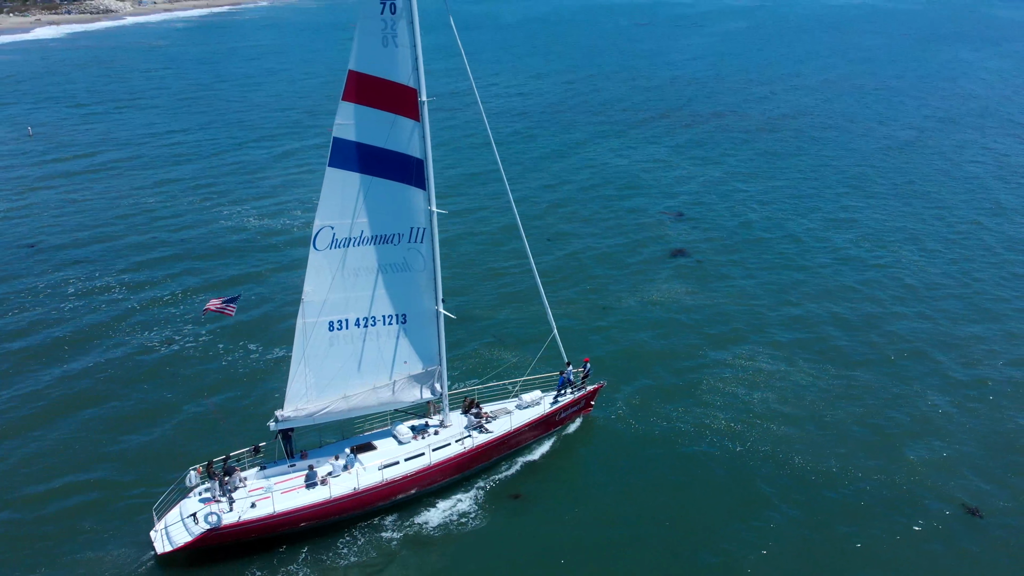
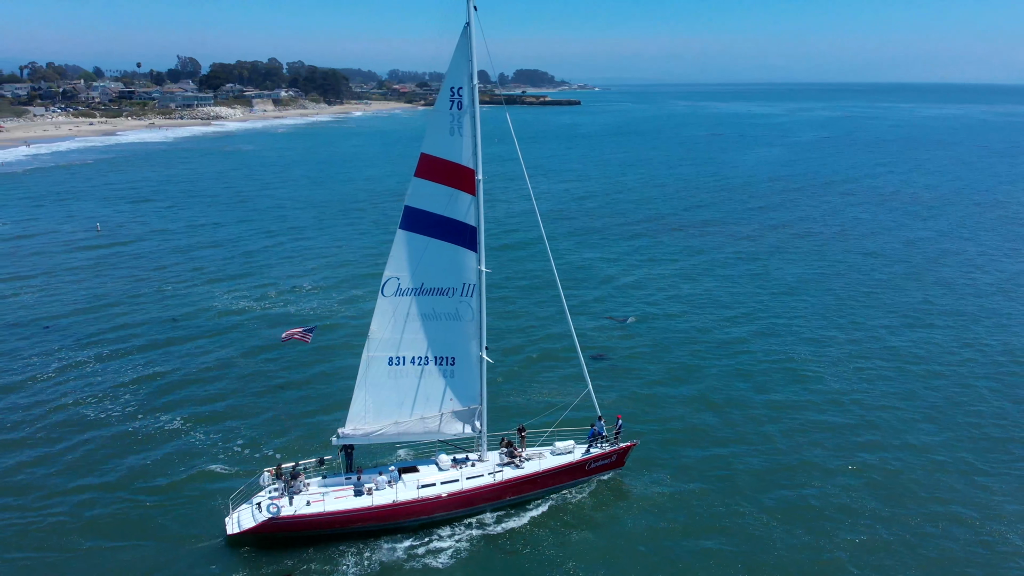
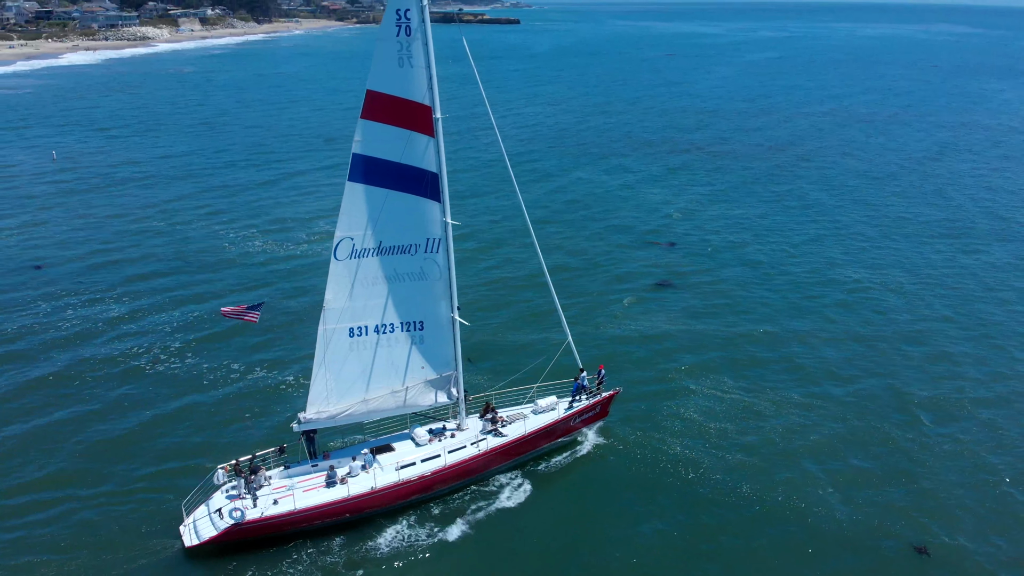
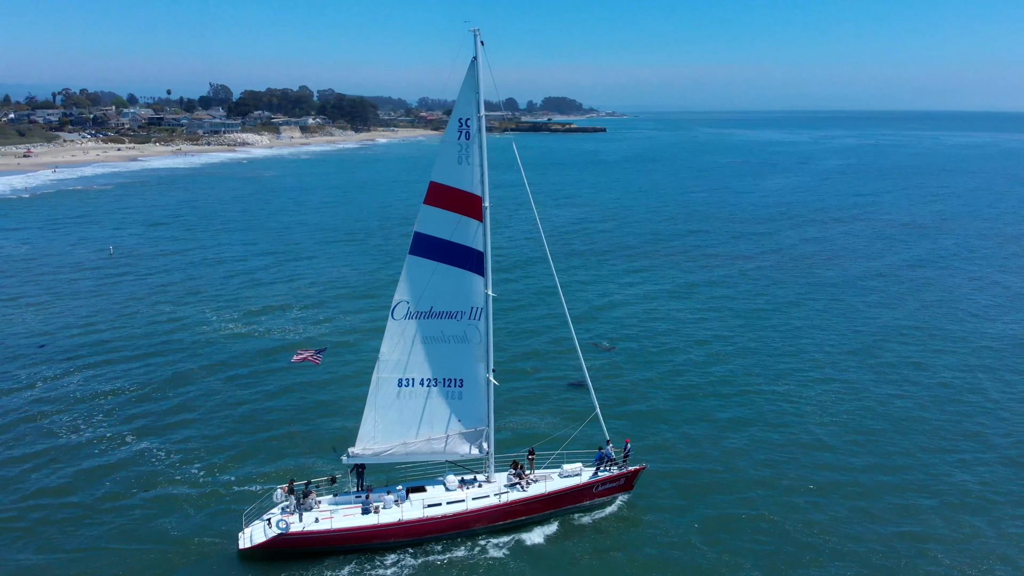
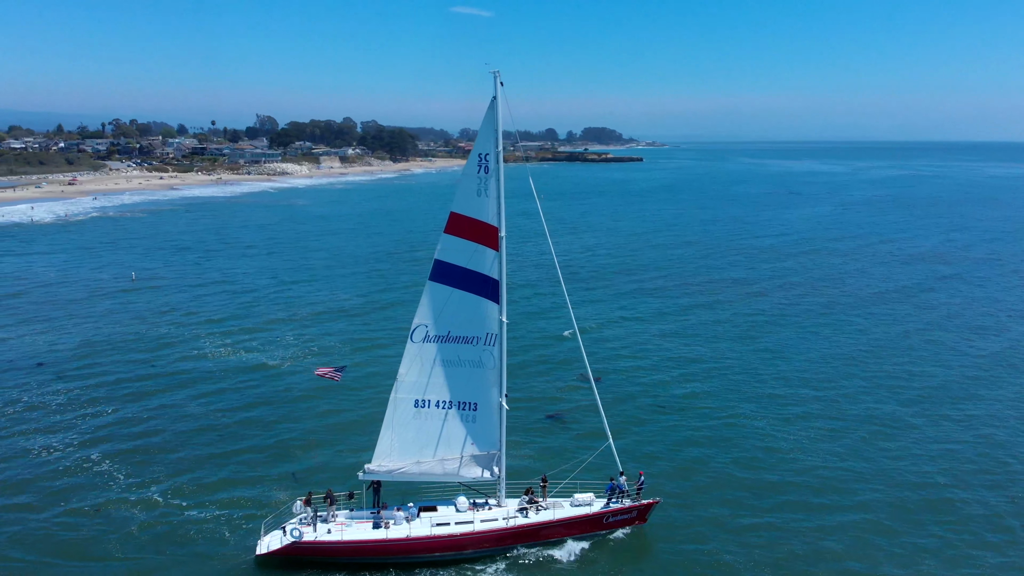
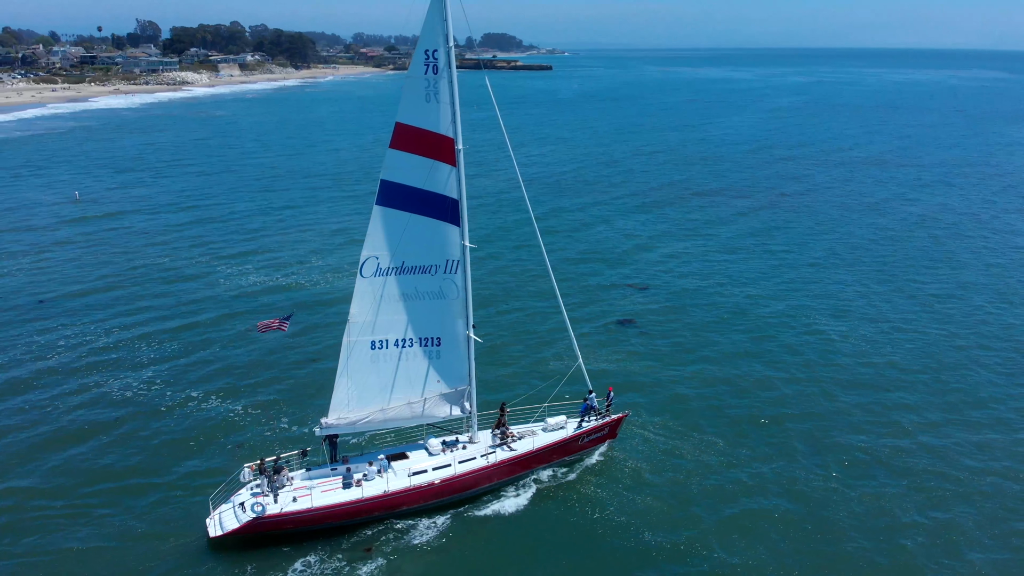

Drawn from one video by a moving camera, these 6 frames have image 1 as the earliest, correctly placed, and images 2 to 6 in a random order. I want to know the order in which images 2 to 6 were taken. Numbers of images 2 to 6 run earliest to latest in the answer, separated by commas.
3, 6, 2, 4, 5
